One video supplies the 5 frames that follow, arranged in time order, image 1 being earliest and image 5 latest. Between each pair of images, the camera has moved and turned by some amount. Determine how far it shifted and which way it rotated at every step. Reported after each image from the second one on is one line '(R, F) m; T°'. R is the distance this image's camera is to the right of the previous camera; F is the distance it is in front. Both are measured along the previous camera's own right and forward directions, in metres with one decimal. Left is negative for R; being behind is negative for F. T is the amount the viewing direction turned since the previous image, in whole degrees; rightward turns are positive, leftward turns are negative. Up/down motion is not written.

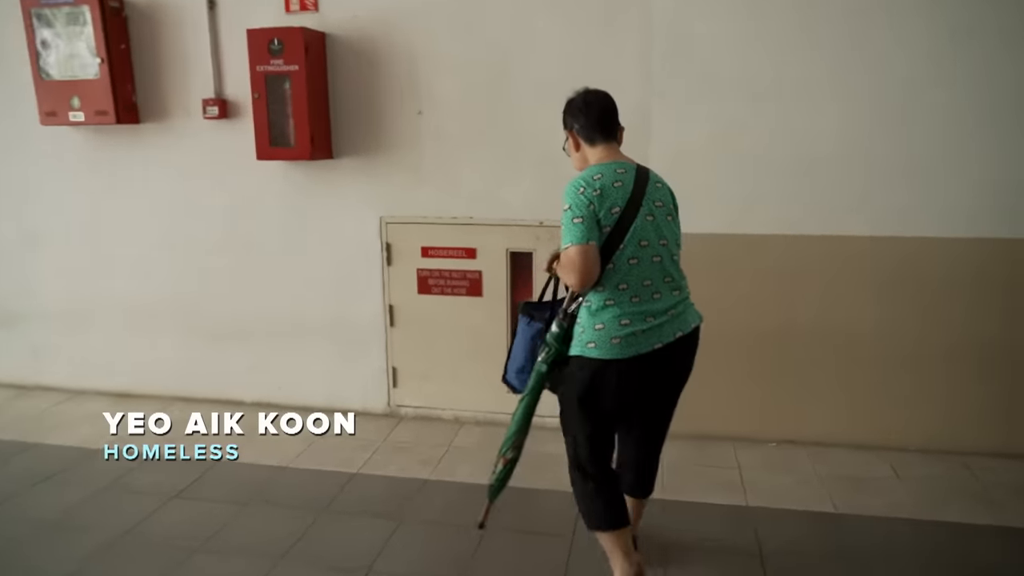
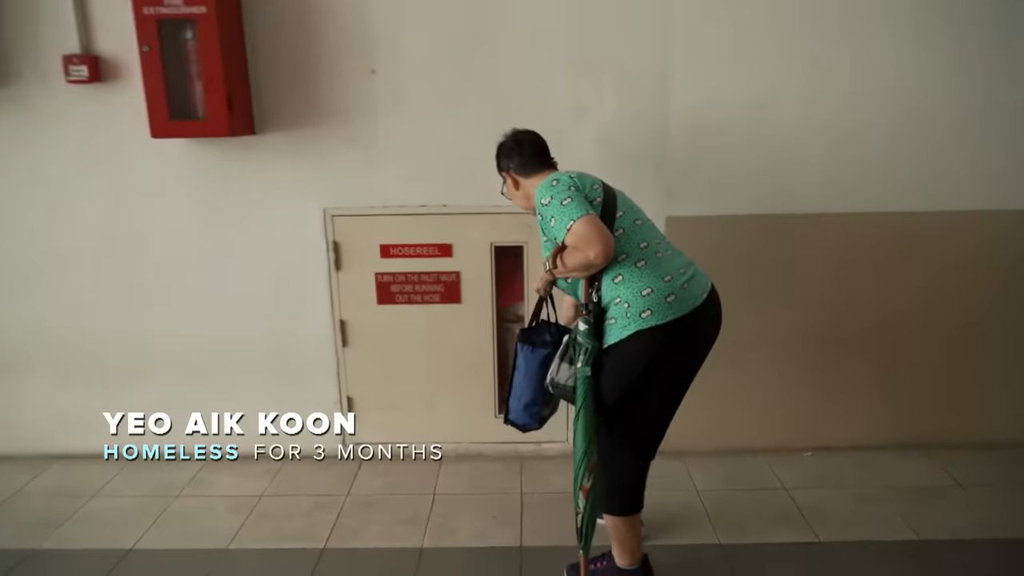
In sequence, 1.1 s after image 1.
(-0.4, +0.7) m; +9°
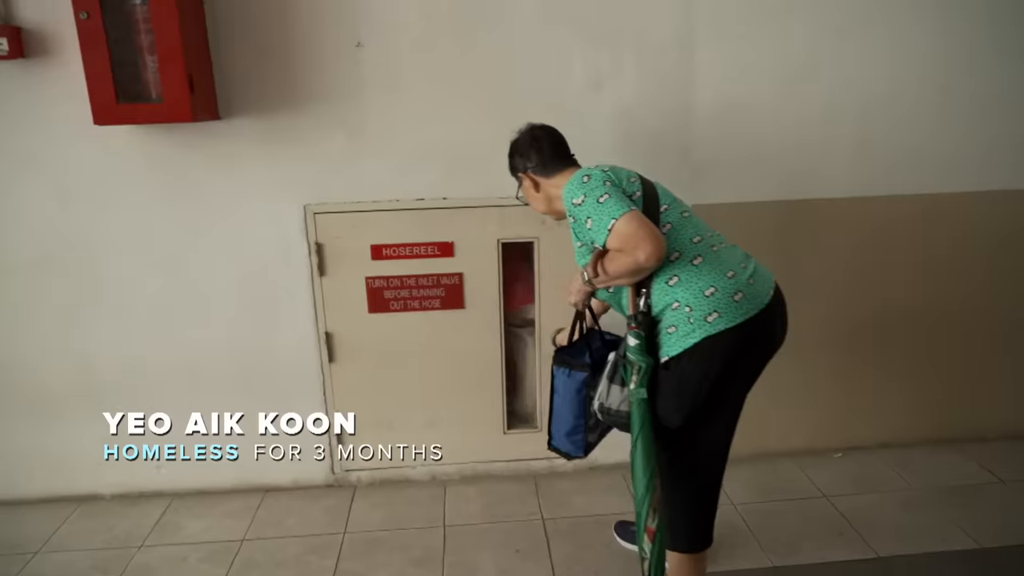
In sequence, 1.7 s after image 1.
(-0.2, +0.3) m; +5°
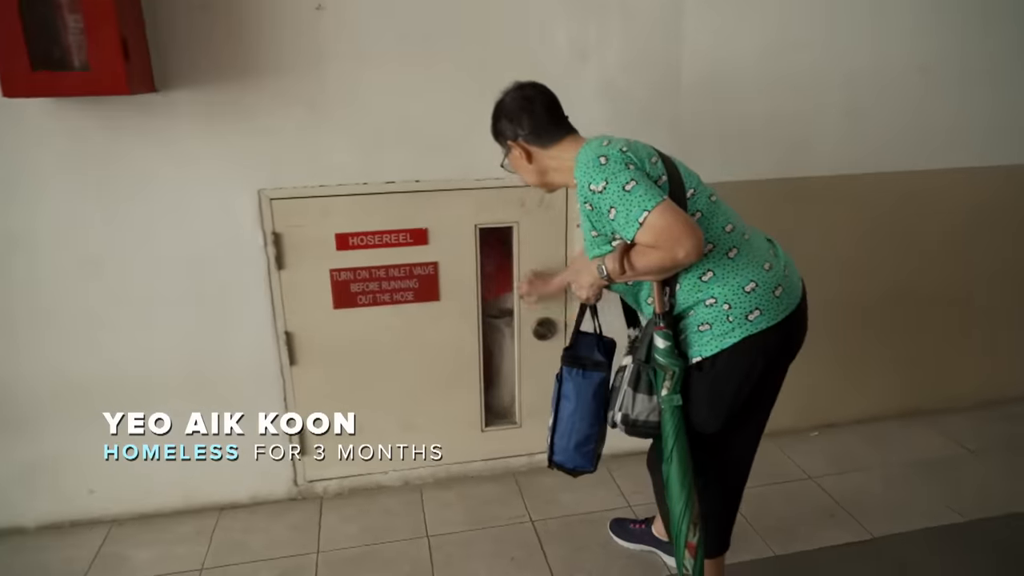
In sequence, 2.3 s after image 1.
(-0.2, +0.2) m; +7°
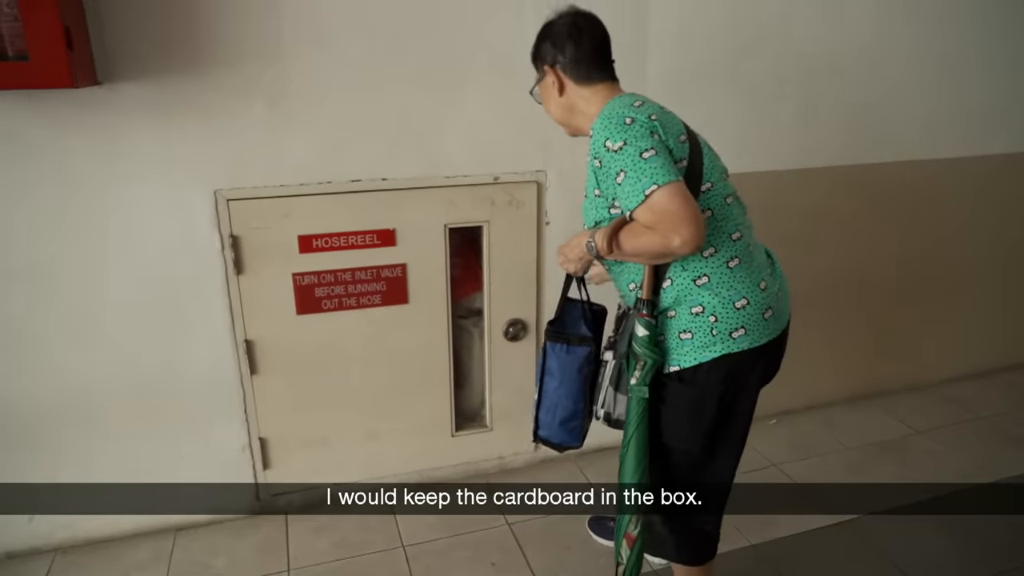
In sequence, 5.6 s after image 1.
(-0.1, +0.1) m; +6°
